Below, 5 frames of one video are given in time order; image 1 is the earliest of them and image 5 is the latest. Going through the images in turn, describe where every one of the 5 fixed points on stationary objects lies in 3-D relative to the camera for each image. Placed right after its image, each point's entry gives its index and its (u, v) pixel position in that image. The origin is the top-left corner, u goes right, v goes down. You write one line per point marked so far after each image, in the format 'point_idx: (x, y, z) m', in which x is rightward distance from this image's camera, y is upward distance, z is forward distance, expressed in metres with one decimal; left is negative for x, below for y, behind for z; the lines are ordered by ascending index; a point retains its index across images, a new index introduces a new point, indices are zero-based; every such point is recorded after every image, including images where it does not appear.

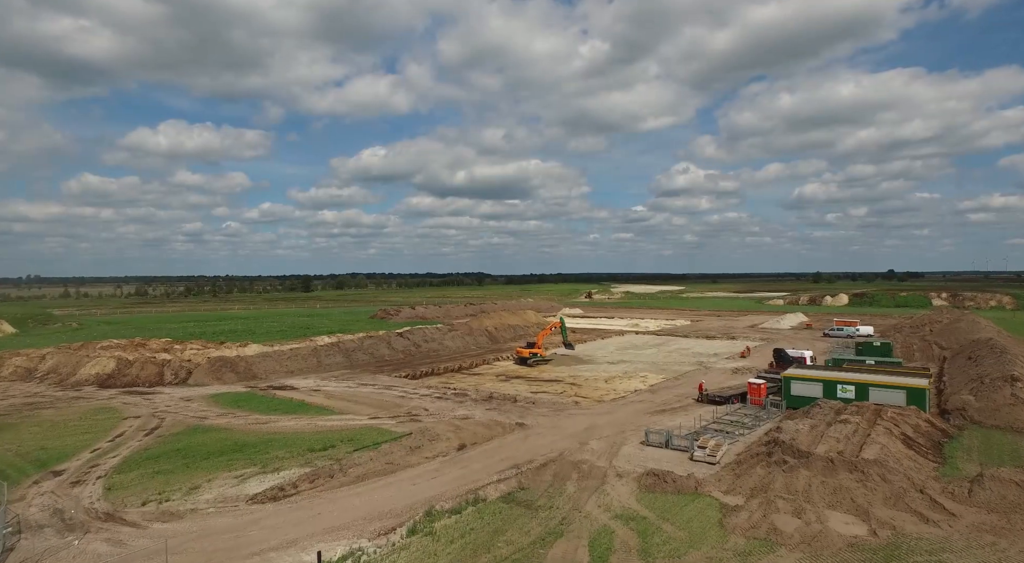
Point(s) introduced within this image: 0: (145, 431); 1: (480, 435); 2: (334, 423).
0: (-11.2, -4.6, +18.1) m
1: (-1.0, -4.9, +18.6) m
2: (-5.9, -4.8, +19.9) m
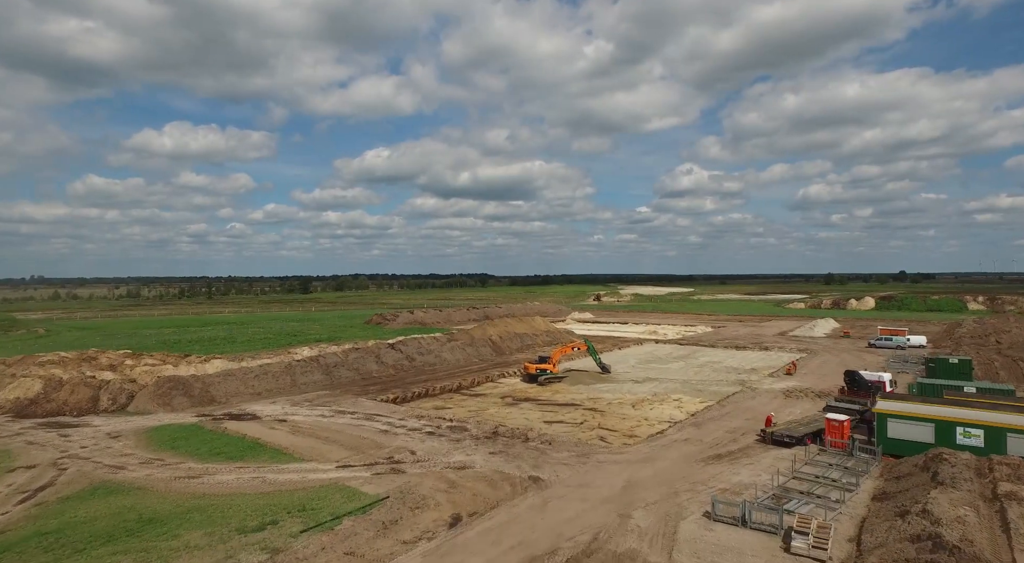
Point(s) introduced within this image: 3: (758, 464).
0: (-10.9, -4.8, +13.3) m
1: (-0.7, -5.1, +13.7) m
2: (-5.6, -5.0, +15.1) m
3: (+6.5, -4.8, +15.8) m
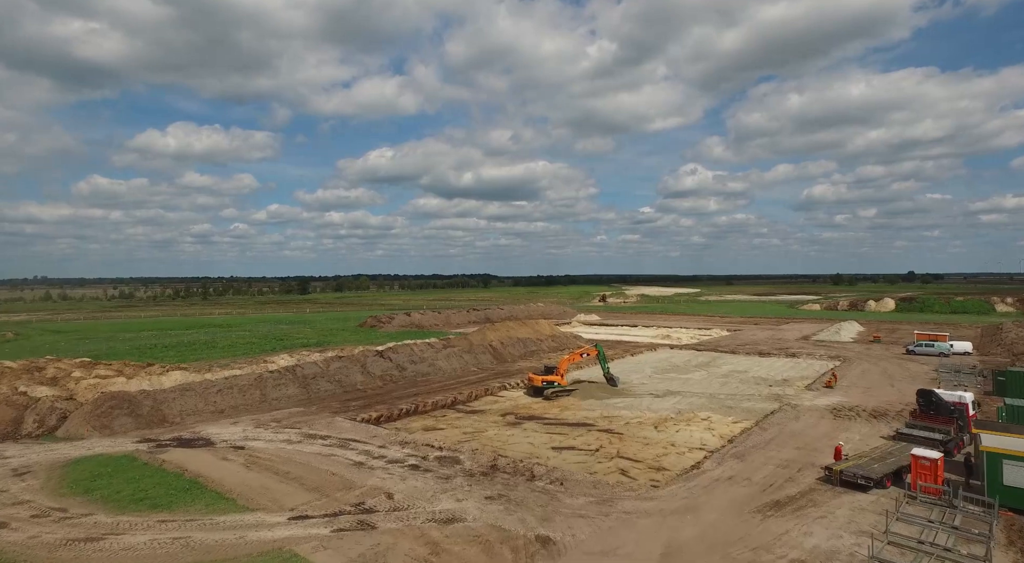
0: (-10.9, -4.7, +9.8) m
1: (-0.7, -5.0, +10.2) m
2: (-5.6, -5.0, +11.6) m
3: (+6.6, -4.8, +12.2) m
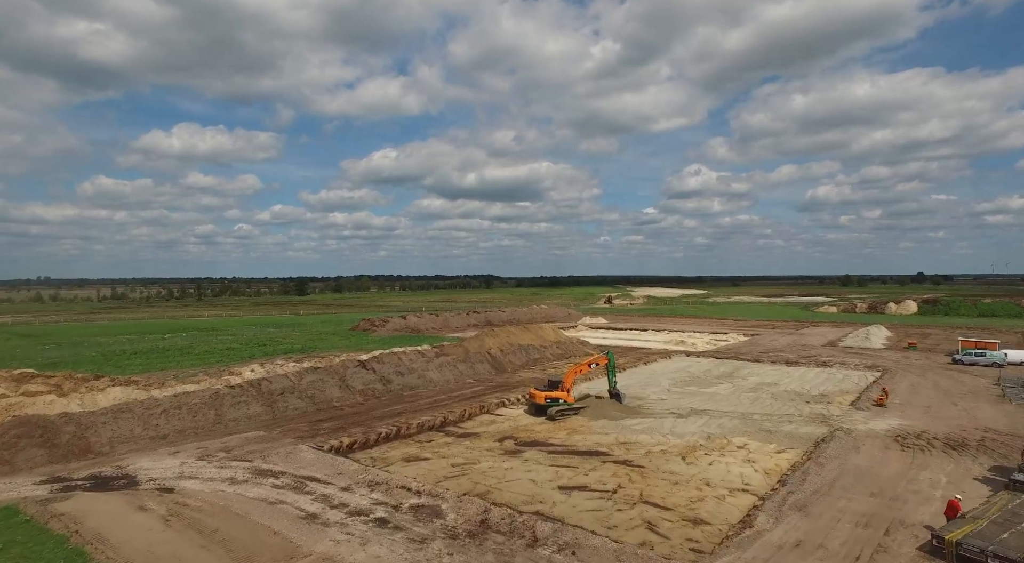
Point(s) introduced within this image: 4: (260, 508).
0: (-11.0, -4.7, +6.2) m
1: (-0.8, -5.1, +6.5) m
2: (-5.7, -5.0, +7.9) m
3: (+6.5, -4.9, +8.5) m
4: (-5.7, -5.0, +13.4) m
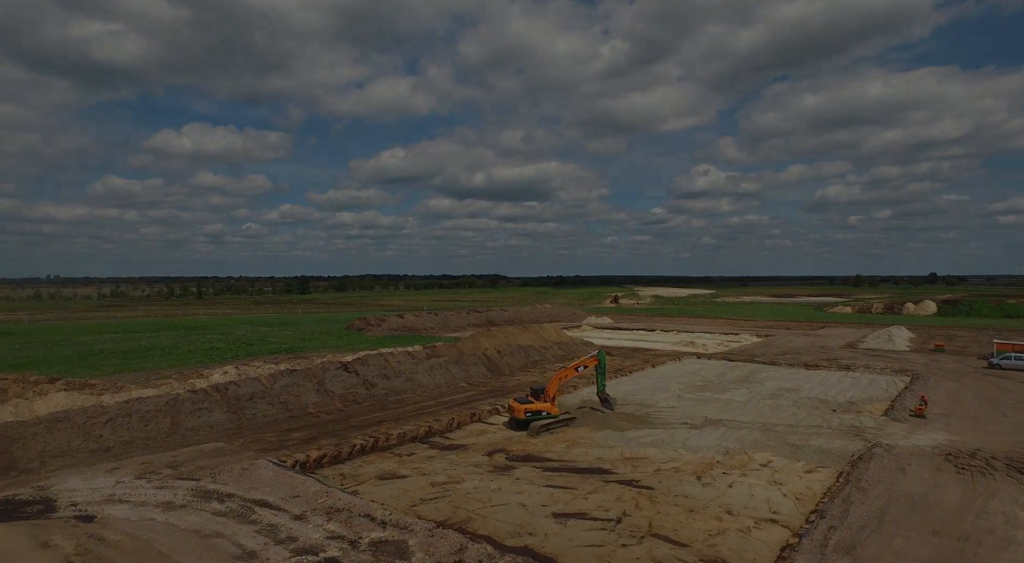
0: (-11.4, -4.5, +4.0) m
1: (-1.2, -4.8, +4.2) m
2: (-6.1, -4.8, +5.7) m
3: (+6.1, -4.7, +6.1) m
4: (-6.0, -4.8, +11.1) m
